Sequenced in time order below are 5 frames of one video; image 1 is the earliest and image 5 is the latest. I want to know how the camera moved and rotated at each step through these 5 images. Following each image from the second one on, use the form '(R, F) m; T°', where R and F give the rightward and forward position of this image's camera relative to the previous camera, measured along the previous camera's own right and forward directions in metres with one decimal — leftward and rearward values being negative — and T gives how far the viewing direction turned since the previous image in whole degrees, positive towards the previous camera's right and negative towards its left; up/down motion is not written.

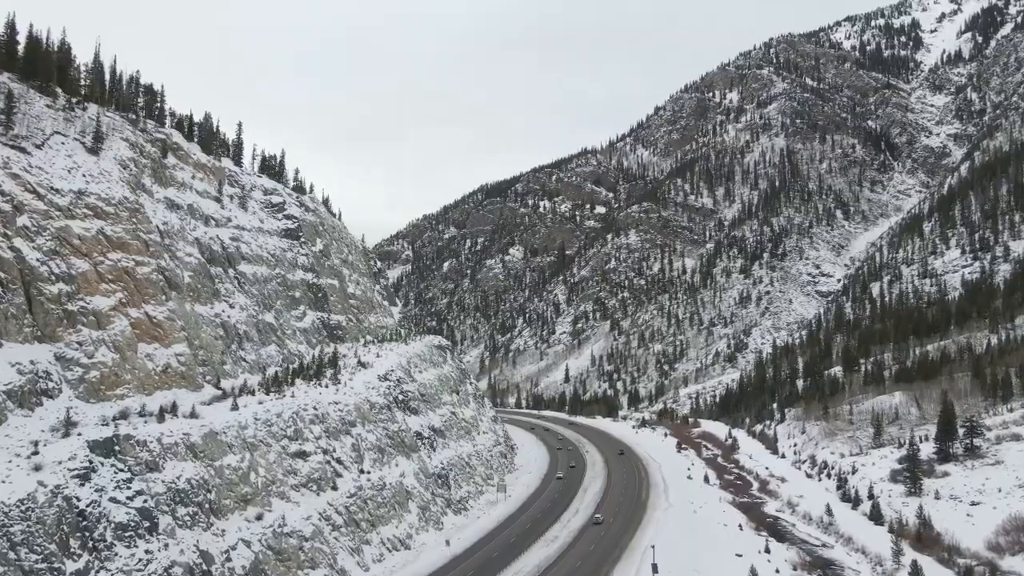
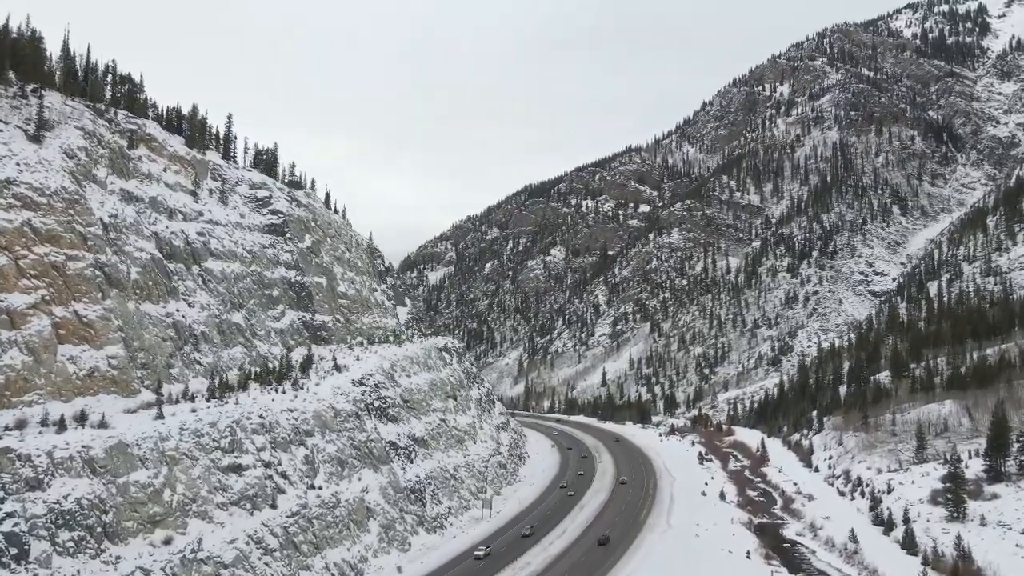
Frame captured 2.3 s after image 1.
(+4.1, +4.0) m; -4°
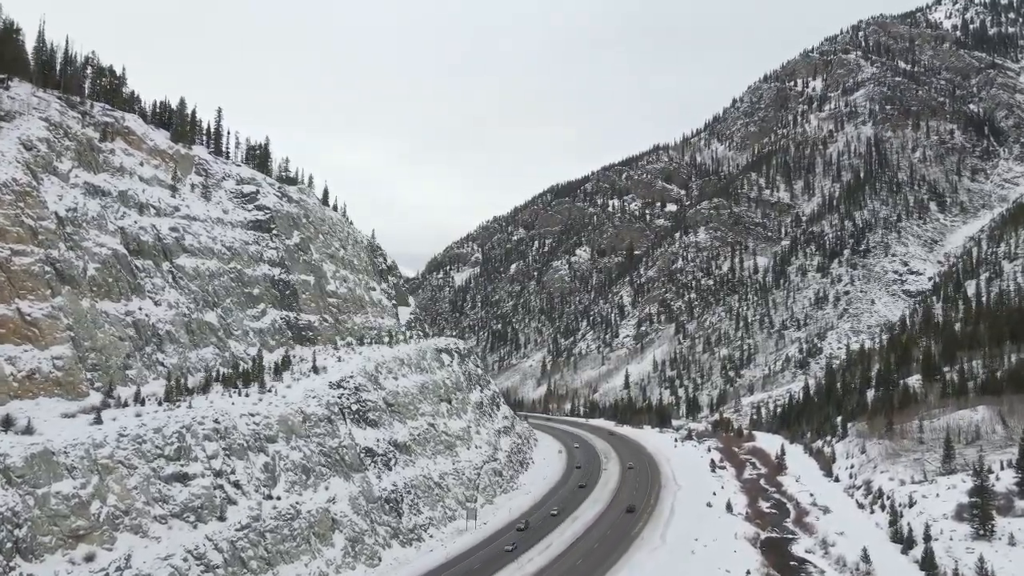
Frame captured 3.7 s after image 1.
(+2.8, +2.6) m; -3°
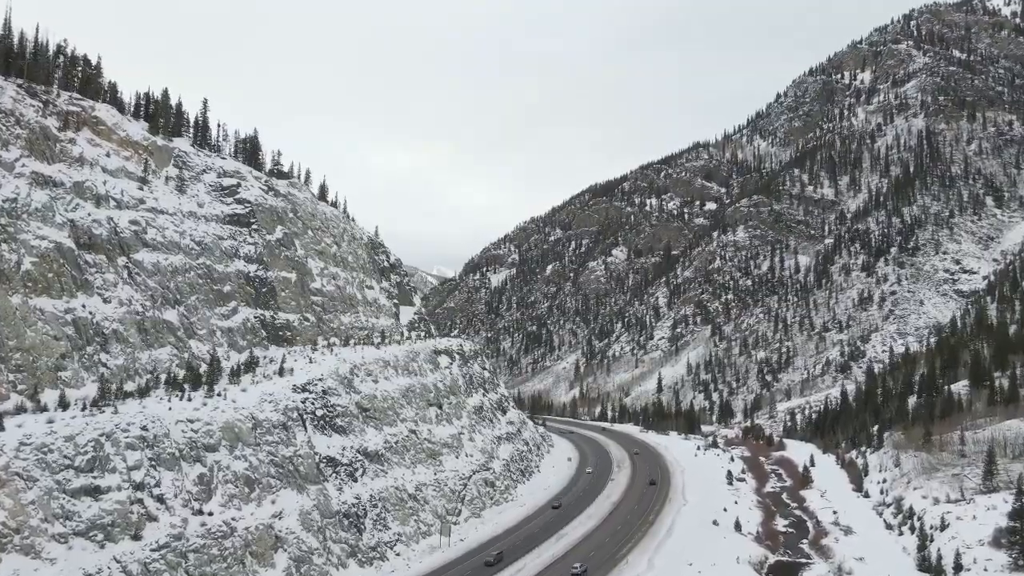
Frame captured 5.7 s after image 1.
(+3.7, +3.5) m; -4°
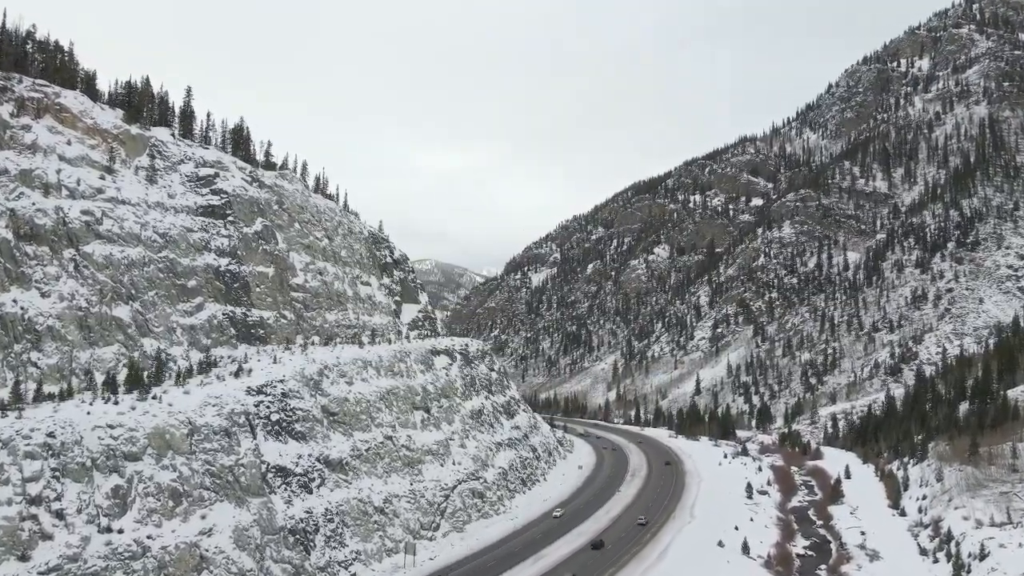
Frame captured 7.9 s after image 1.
(+3.9, +3.9) m; -4°
